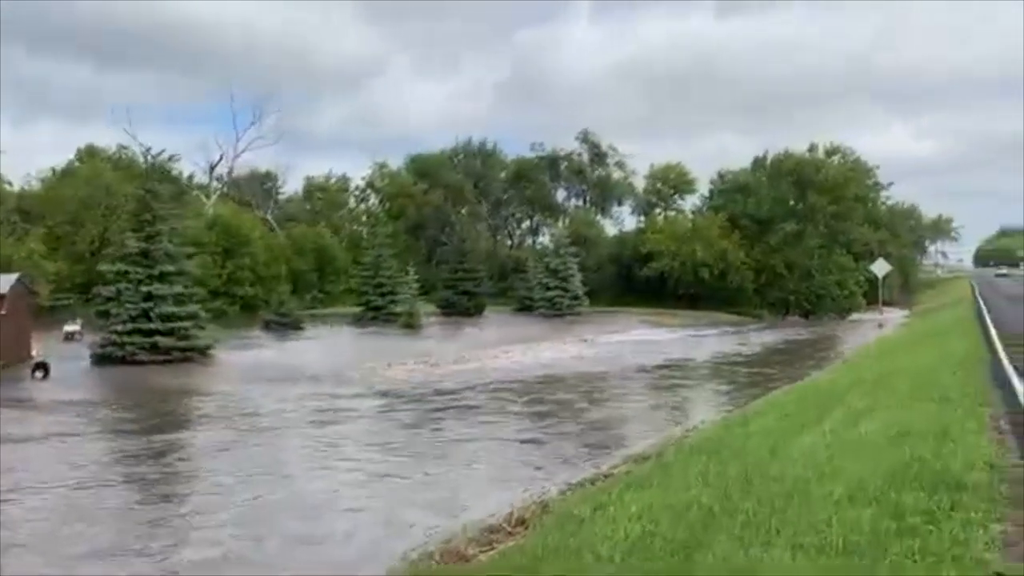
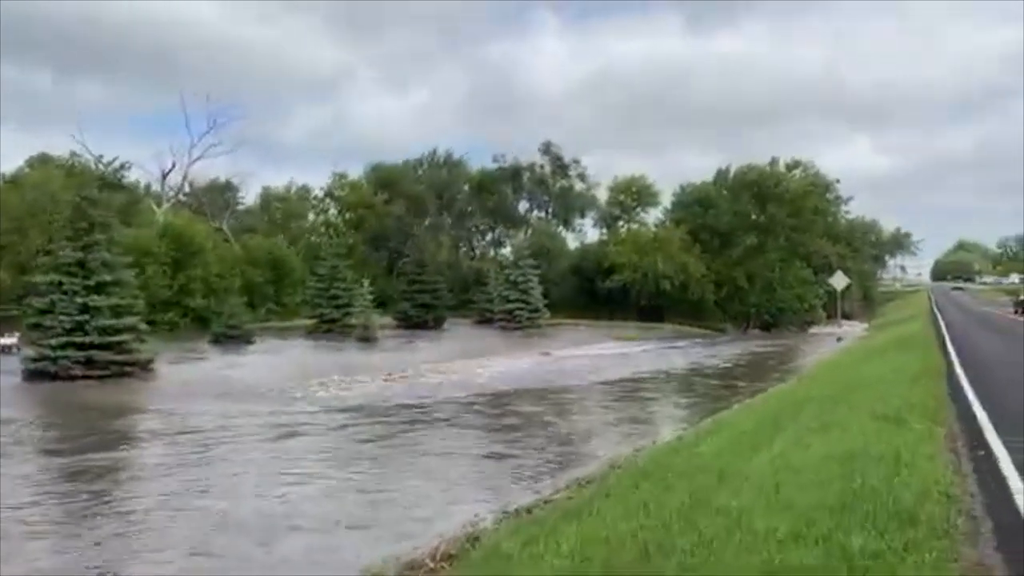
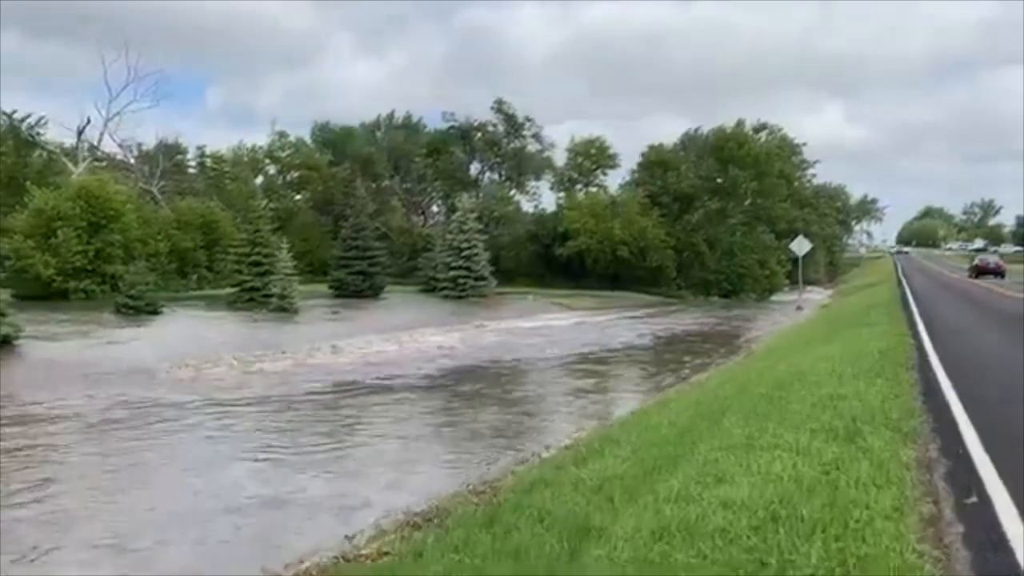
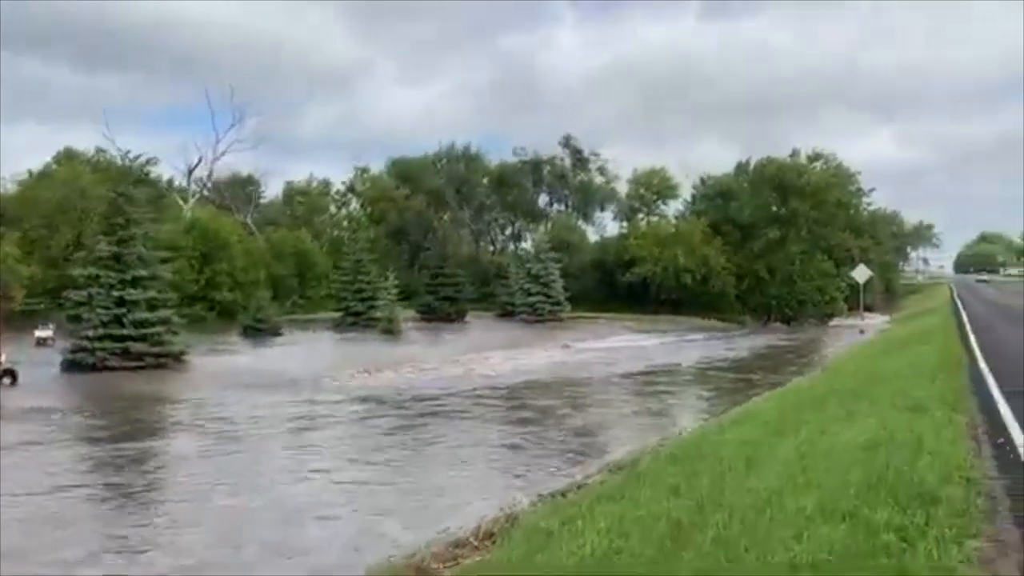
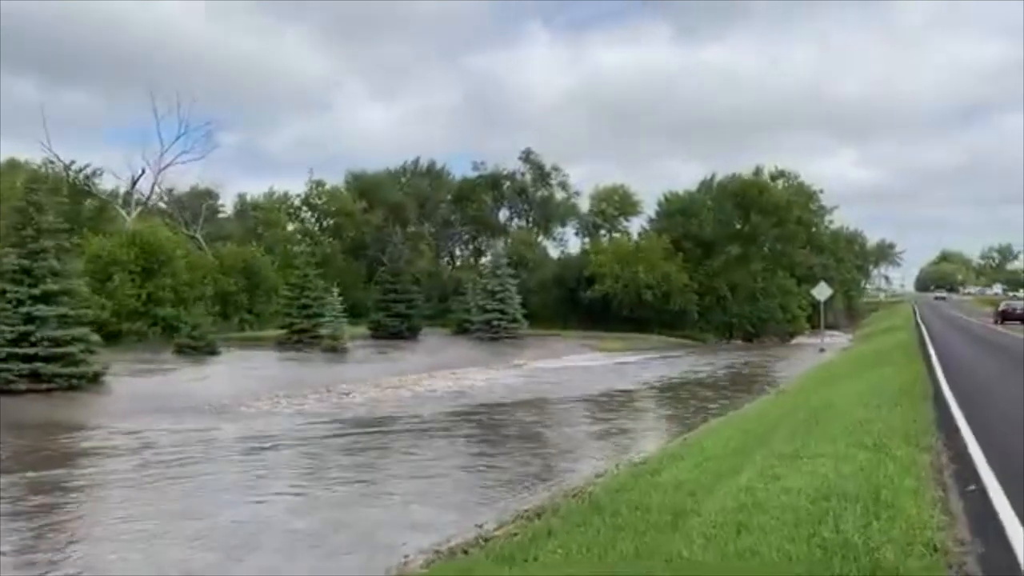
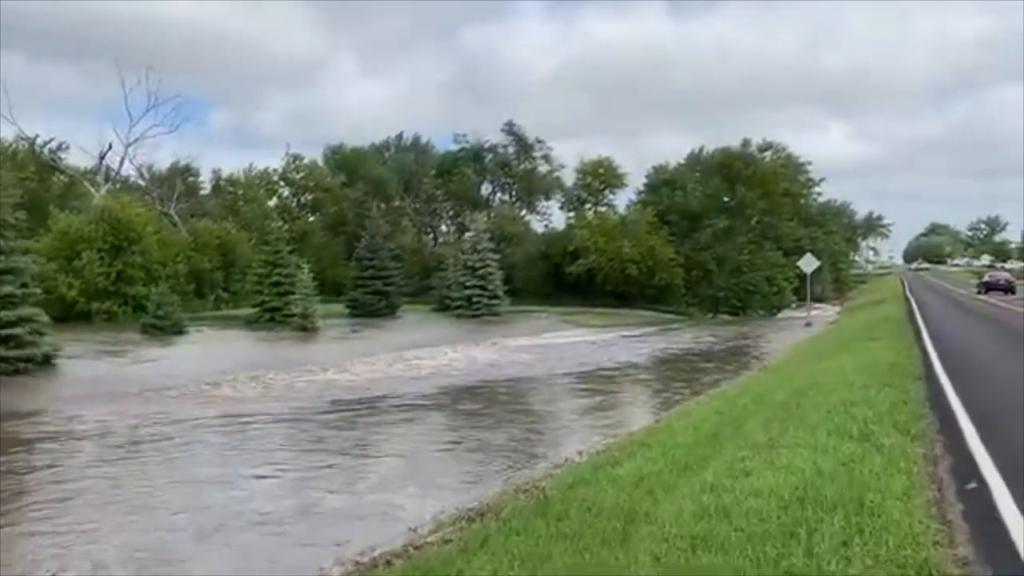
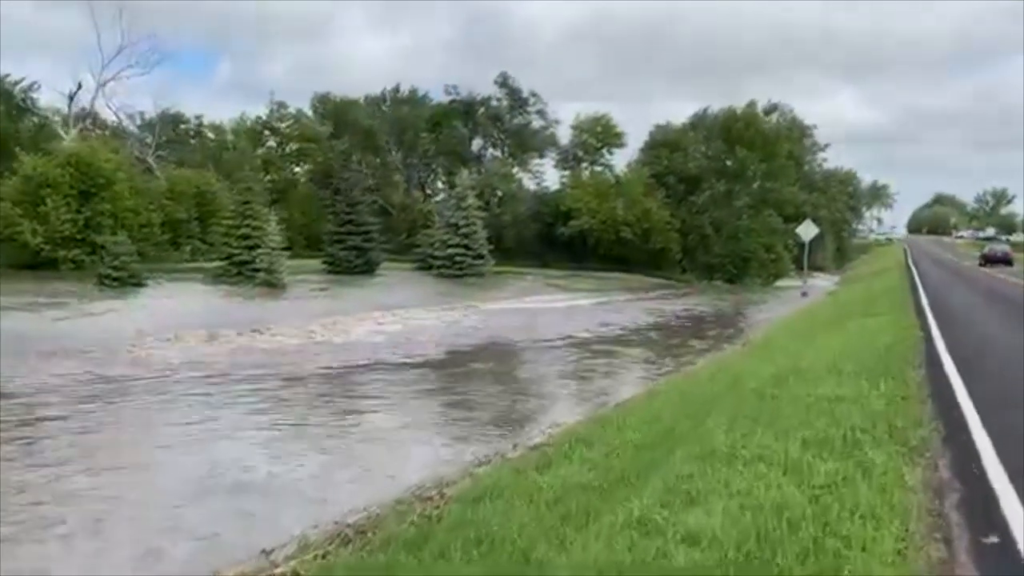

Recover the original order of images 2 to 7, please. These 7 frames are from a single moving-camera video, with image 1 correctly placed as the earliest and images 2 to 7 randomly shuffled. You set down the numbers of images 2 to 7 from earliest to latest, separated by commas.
4, 2, 5, 6, 3, 7
